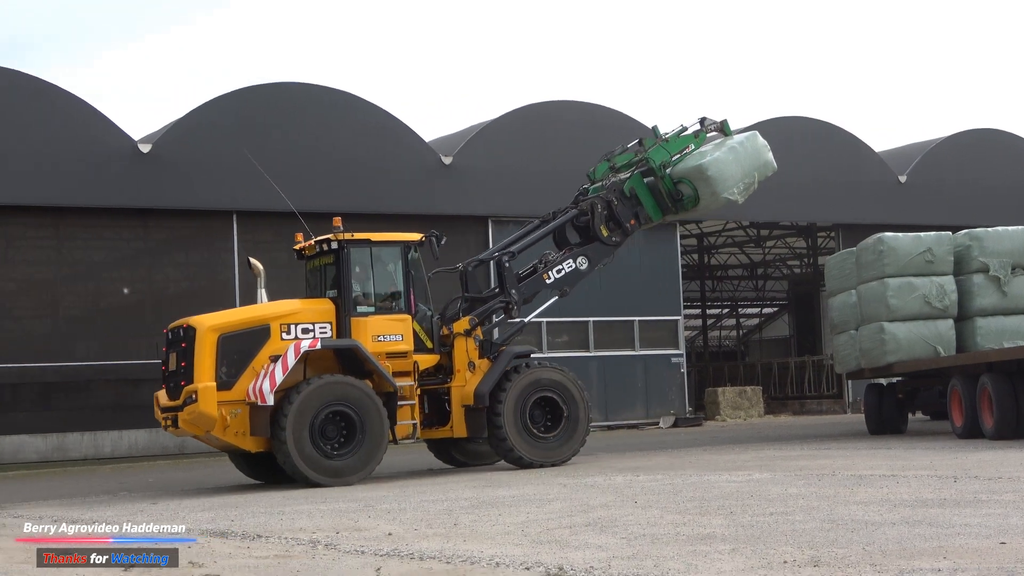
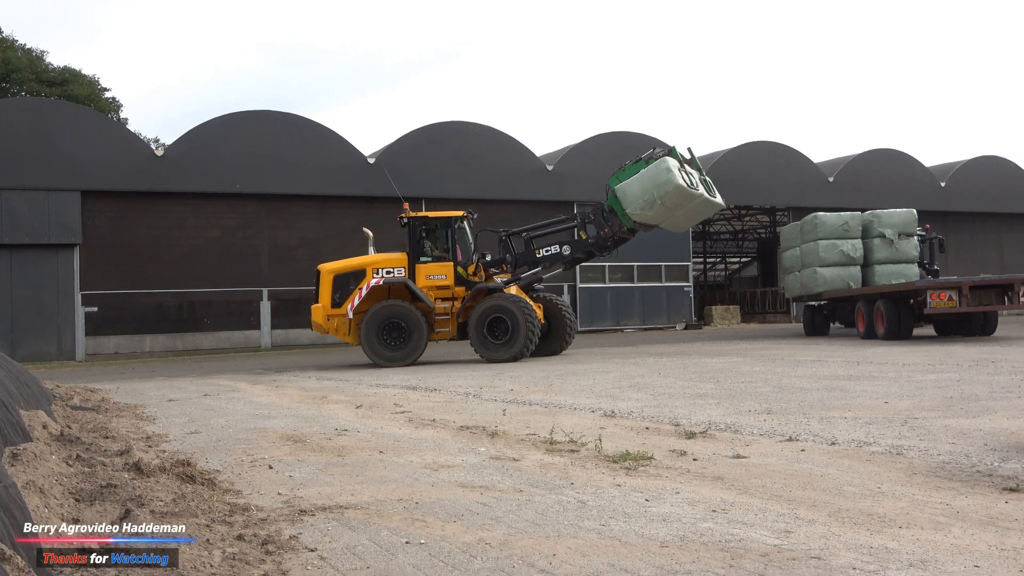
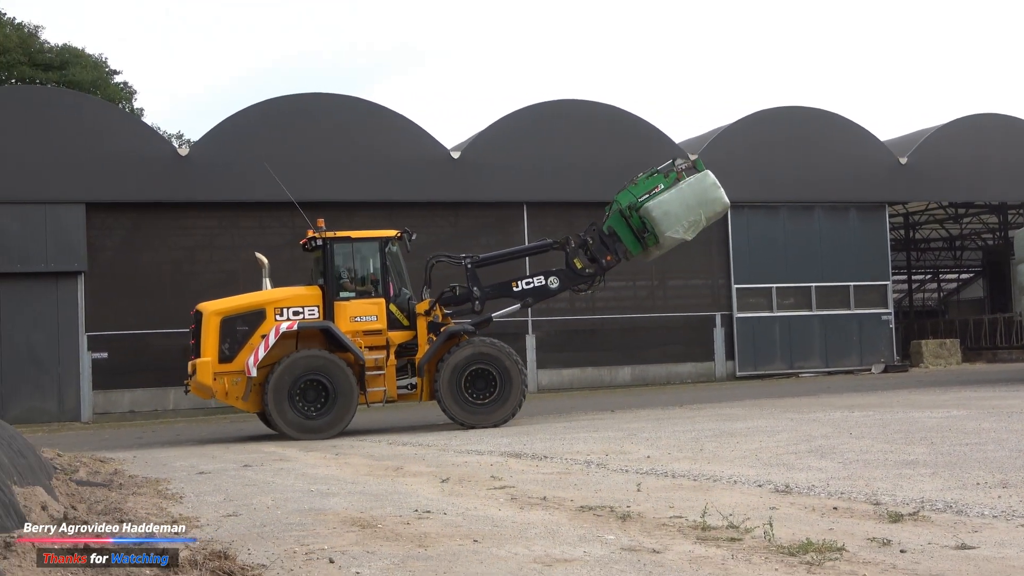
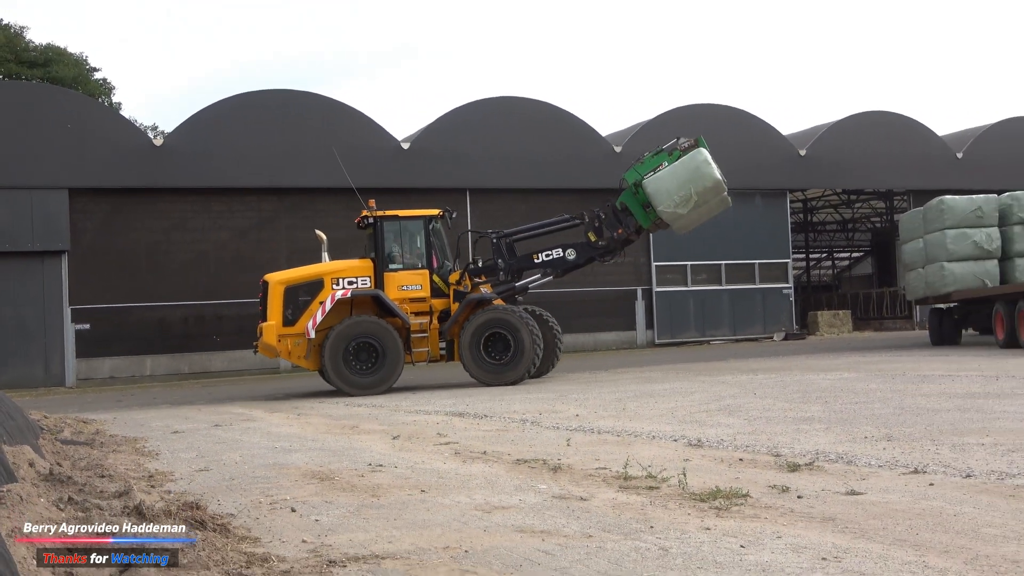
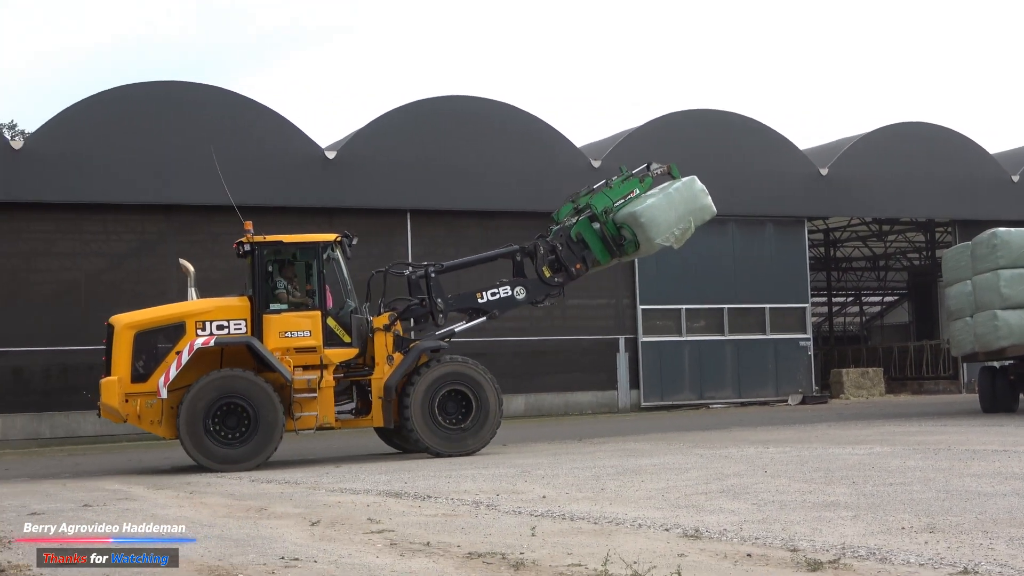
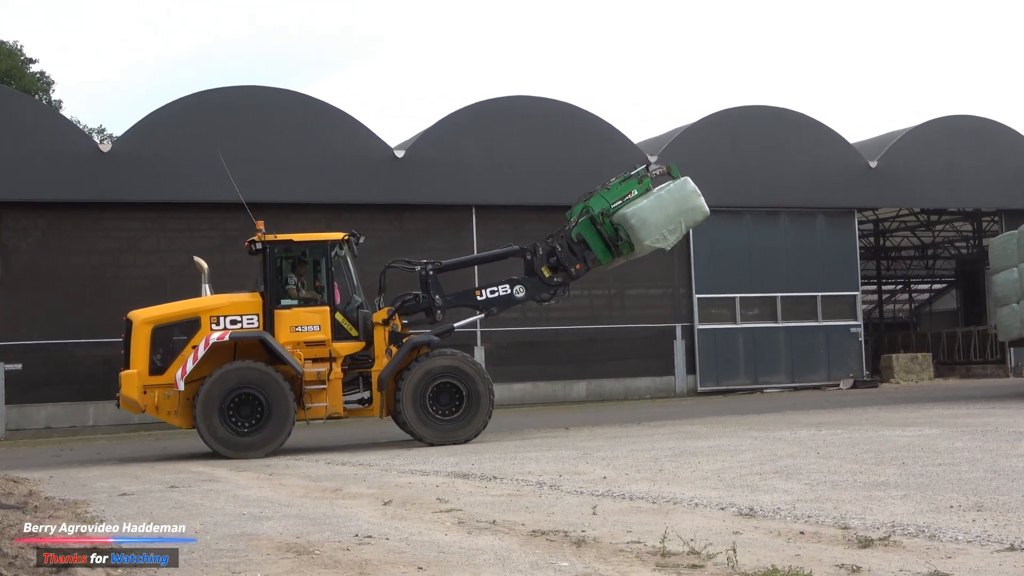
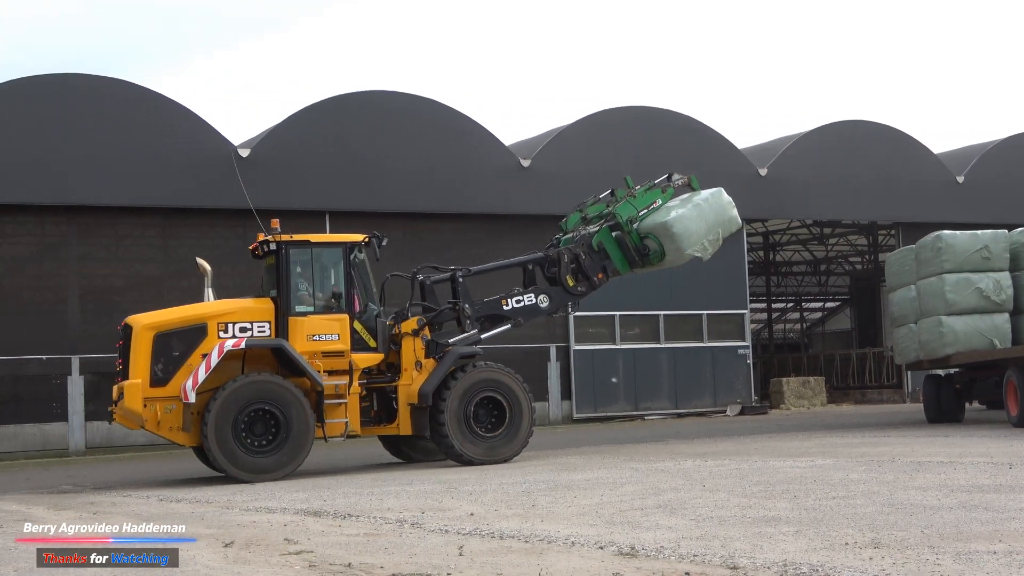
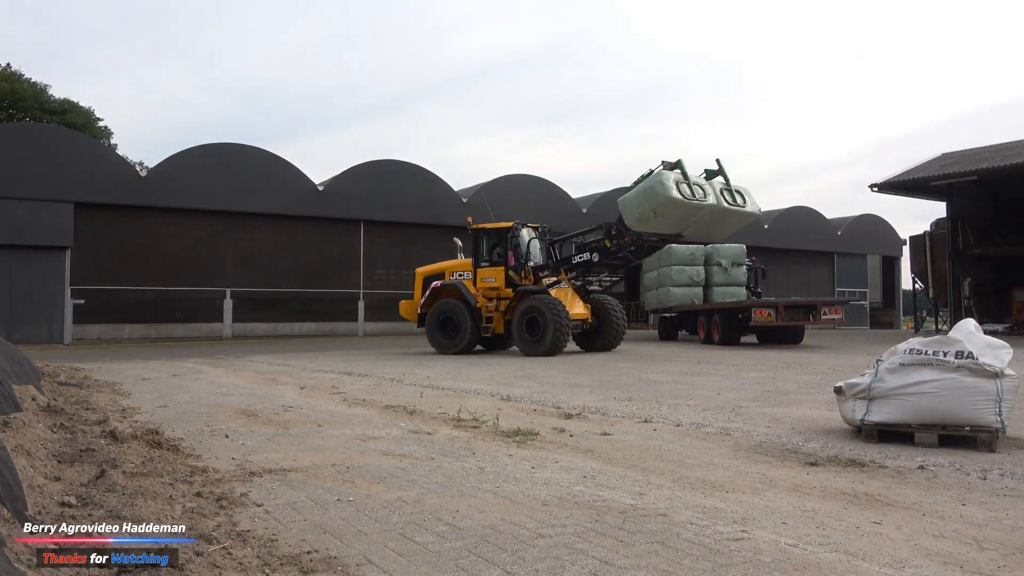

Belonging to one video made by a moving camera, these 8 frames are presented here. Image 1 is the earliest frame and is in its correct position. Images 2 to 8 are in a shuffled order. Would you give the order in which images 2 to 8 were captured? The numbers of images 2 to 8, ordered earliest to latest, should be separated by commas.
7, 5, 6, 3, 4, 2, 8
